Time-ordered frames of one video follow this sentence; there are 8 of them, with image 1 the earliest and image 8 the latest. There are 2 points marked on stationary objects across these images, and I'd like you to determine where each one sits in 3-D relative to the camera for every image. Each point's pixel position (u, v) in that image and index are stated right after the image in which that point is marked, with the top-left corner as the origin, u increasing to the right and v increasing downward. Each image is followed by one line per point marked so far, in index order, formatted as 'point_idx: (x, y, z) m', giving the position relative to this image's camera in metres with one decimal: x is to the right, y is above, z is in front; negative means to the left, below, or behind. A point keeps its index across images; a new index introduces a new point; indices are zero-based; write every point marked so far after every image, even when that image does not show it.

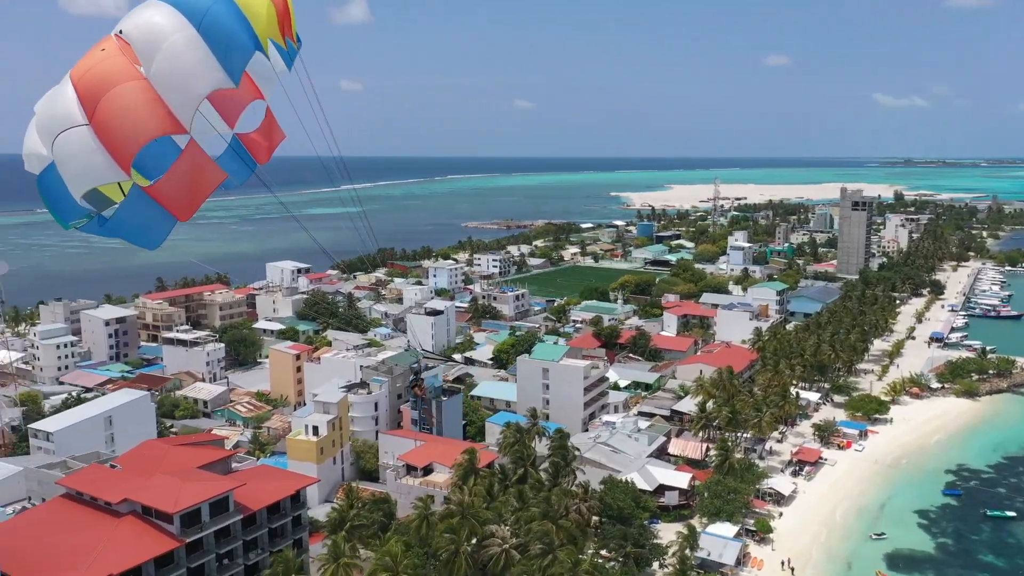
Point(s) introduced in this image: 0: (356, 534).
0: (-2.7, -4.4, +14.6) m
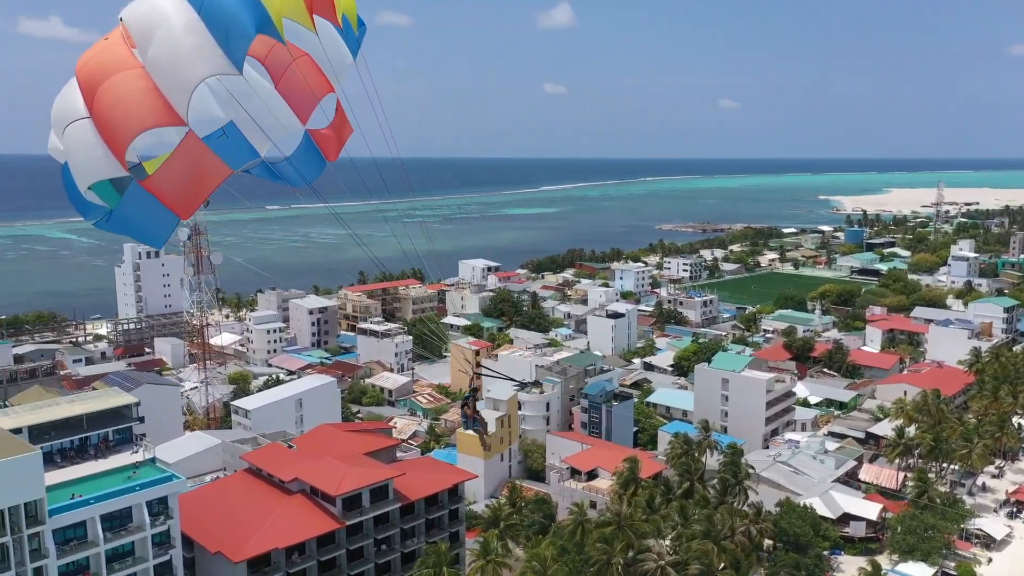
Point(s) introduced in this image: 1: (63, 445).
0: (0.0, -4.4, +14.6) m
1: (-5.9, -2.1, +10.9) m
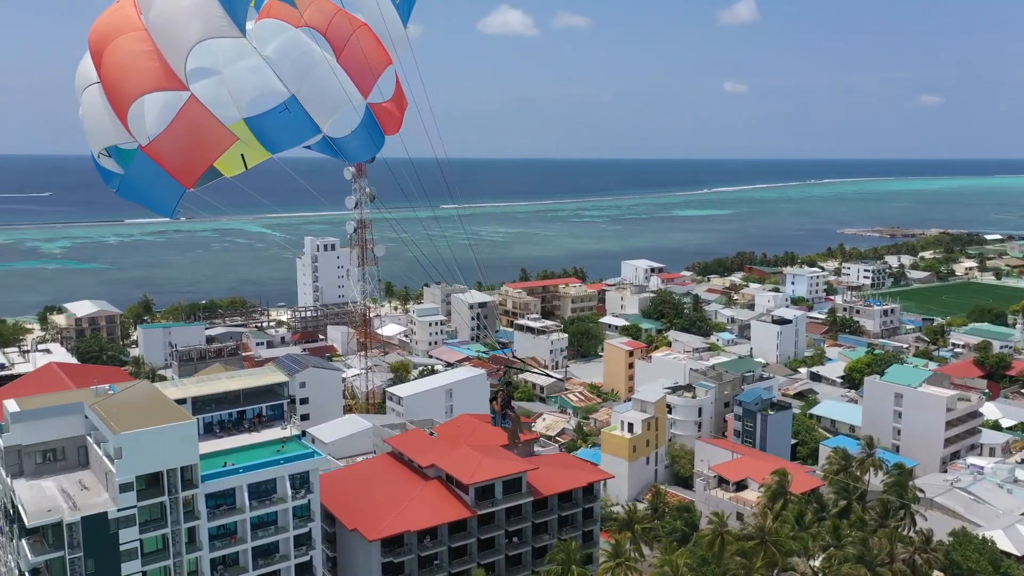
0: (+2.4, -4.3, +14.2) m
1: (-4.2, -1.8, +11.8) m
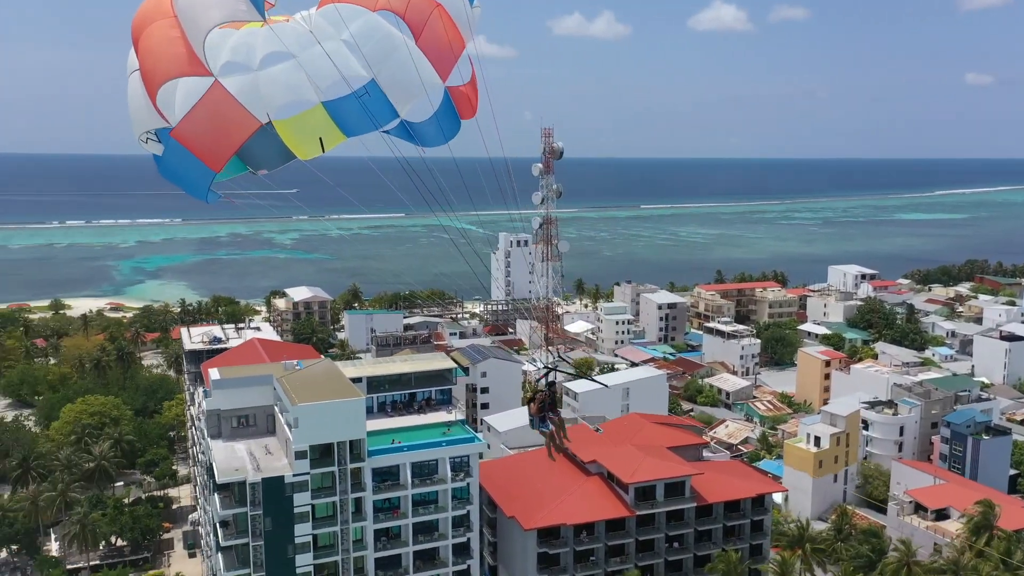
0: (+5.1, -4.4, +13.2) m
1: (-1.8, -1.6, +12.4) m
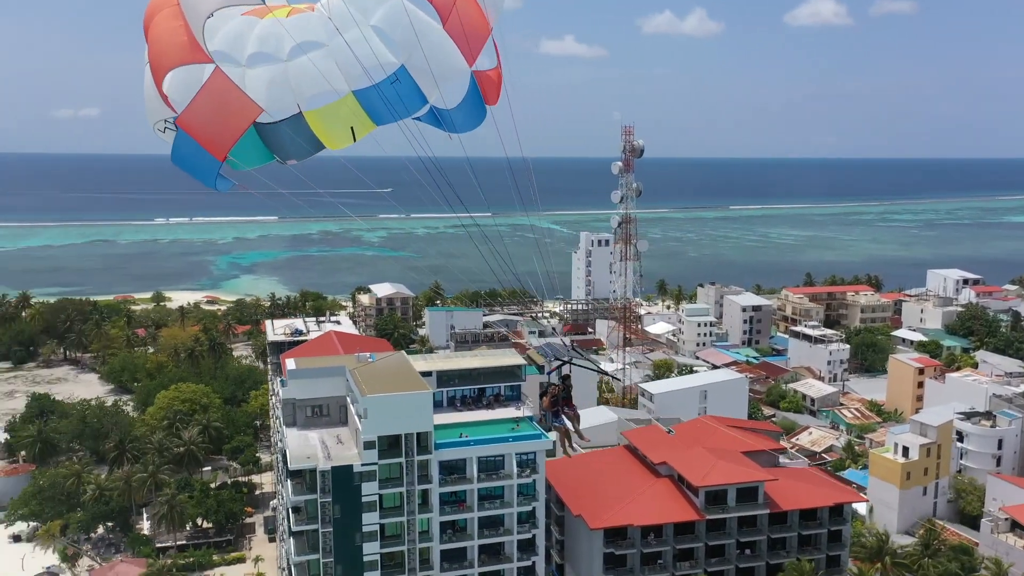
0: (+6.2, -4.4, +12.6) m
1: (-0.7, -1.6, +12.5) m
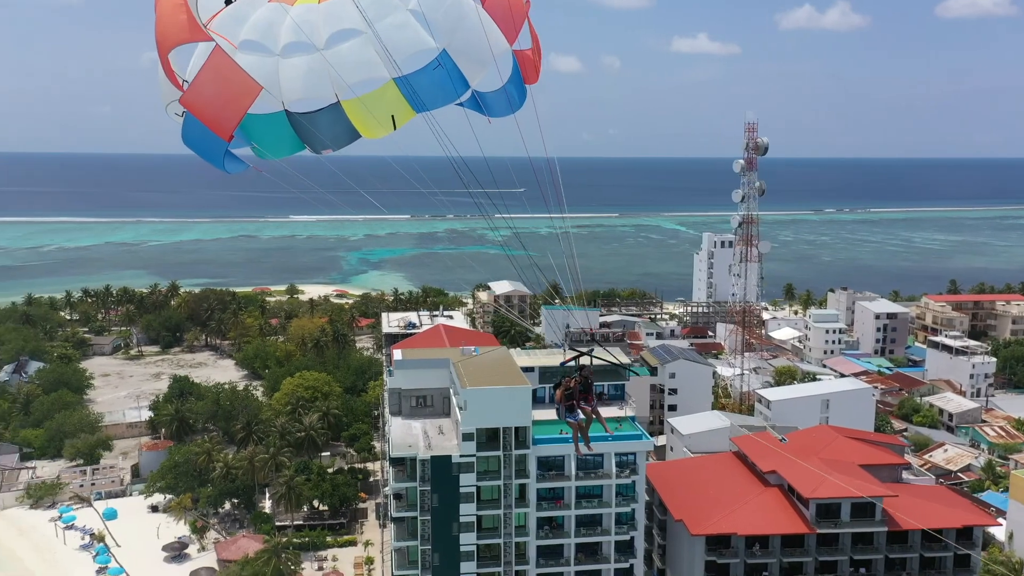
0: (+7.6, -4.5, +11.5) m
1: (+0.8, -1.5, +12.5) m
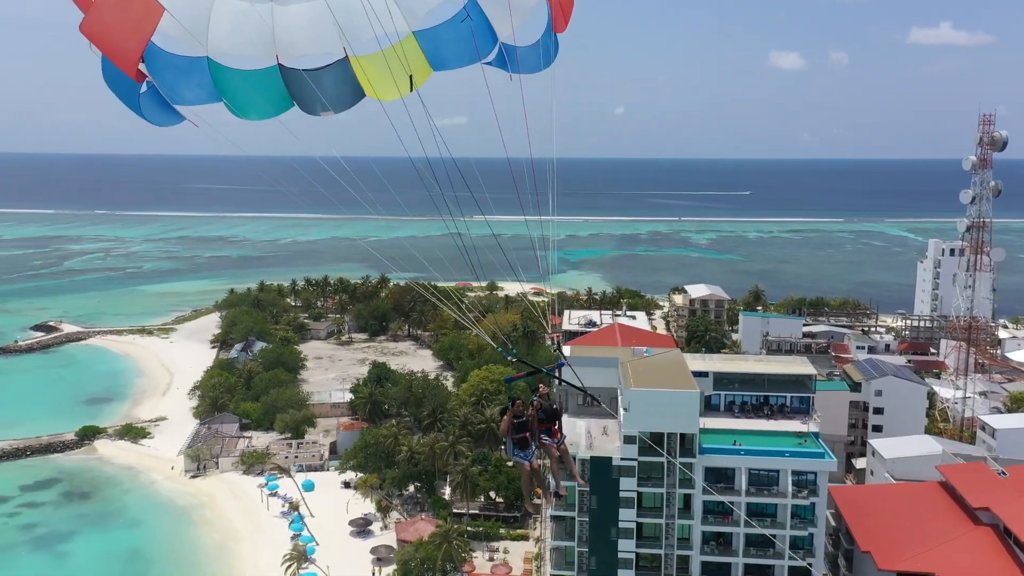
0: (+9.5, -4.8, +9.1) m
1: (+3.3, -1.6, +11.7) m
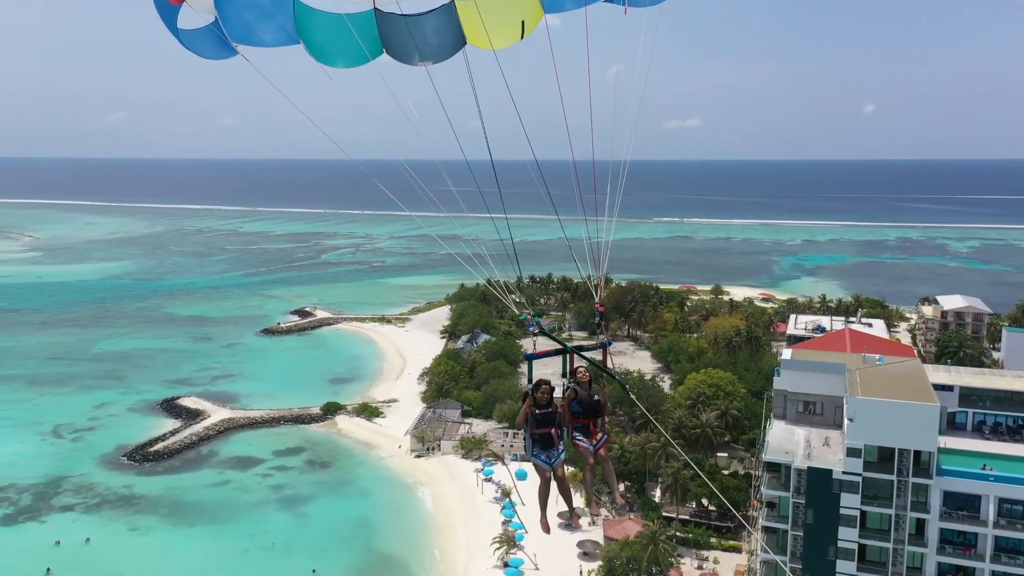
0: (+11.2, -5.0, +6.1) m
1: (+6.1, -1.6, +10.2) m
